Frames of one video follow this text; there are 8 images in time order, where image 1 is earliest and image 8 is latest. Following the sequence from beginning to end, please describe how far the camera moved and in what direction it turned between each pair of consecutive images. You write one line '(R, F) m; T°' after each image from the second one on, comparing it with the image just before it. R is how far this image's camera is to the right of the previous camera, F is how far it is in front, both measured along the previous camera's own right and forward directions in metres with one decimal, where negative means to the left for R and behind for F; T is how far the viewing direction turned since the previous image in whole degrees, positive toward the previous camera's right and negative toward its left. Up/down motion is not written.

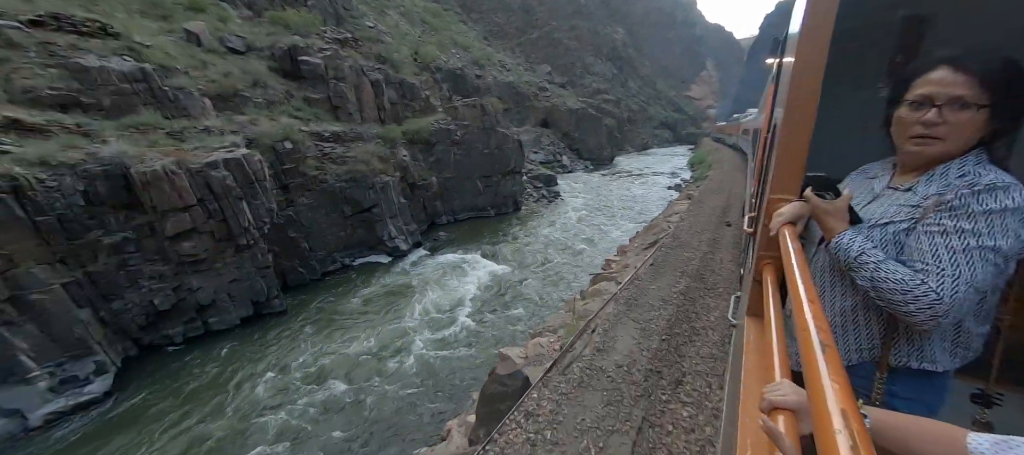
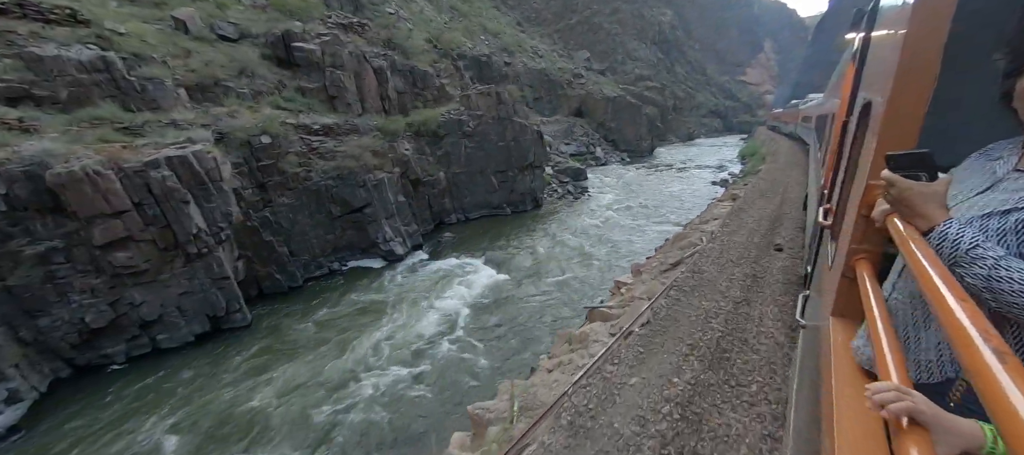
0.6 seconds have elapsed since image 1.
(+0.9, +1.6) m; -6°
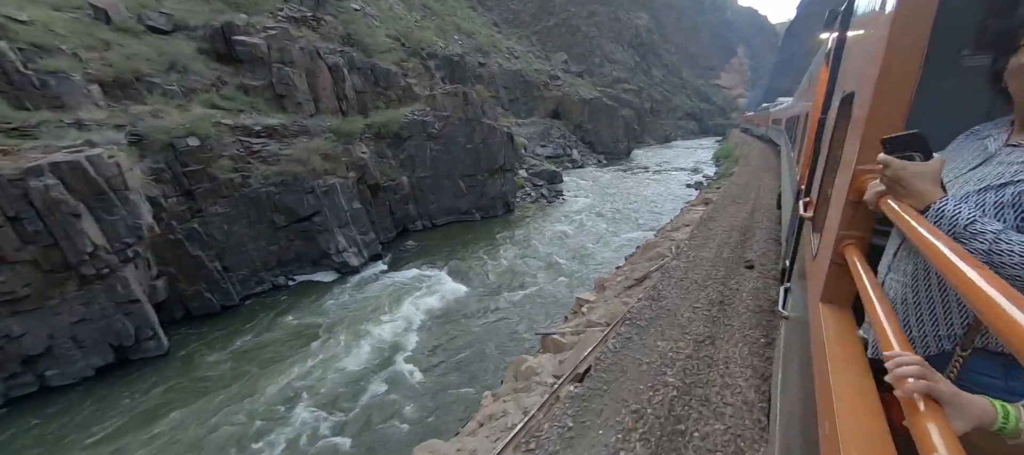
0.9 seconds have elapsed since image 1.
(+0.5, +0.6) m; +3°
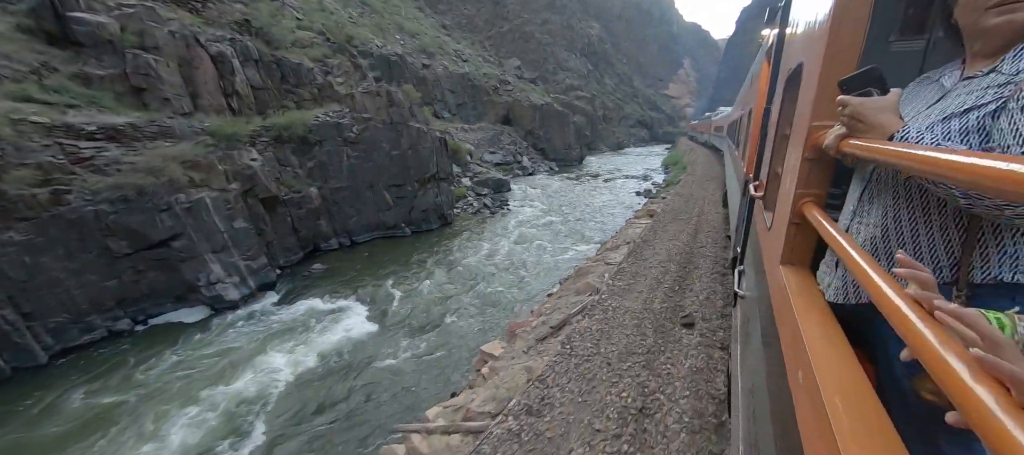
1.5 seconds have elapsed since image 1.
(+1.0, +1.3) m; +6°
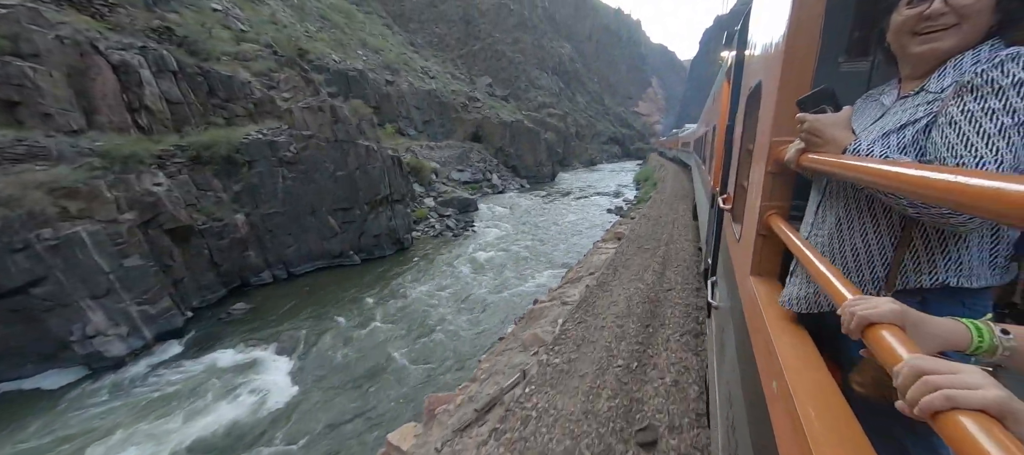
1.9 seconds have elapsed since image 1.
(+0.6, +1.0) m; +3°
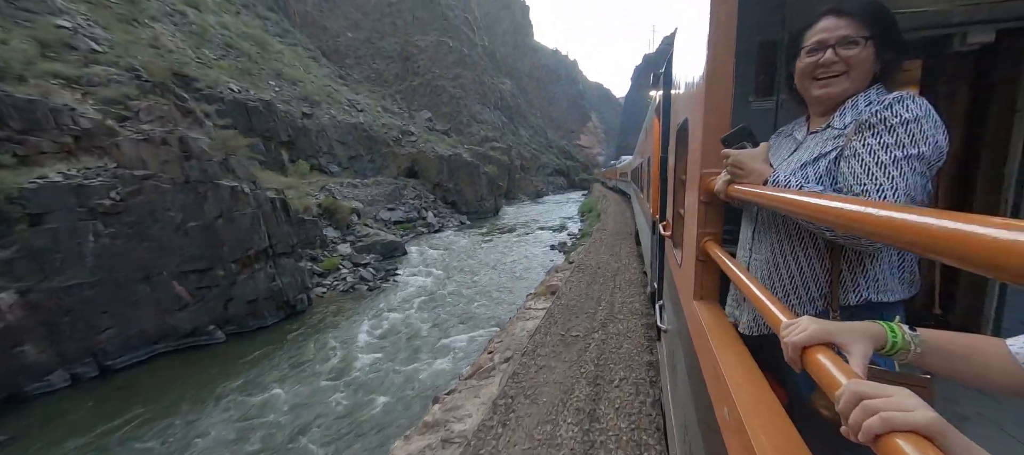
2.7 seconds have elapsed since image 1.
(+1.0, +1.8) m; +7°
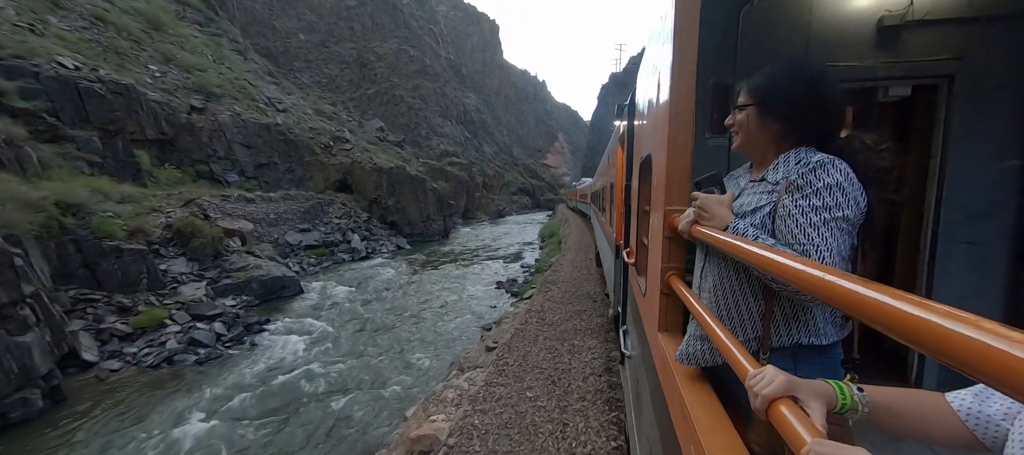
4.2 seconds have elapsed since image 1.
(+1.3, +3.6) m; +5°
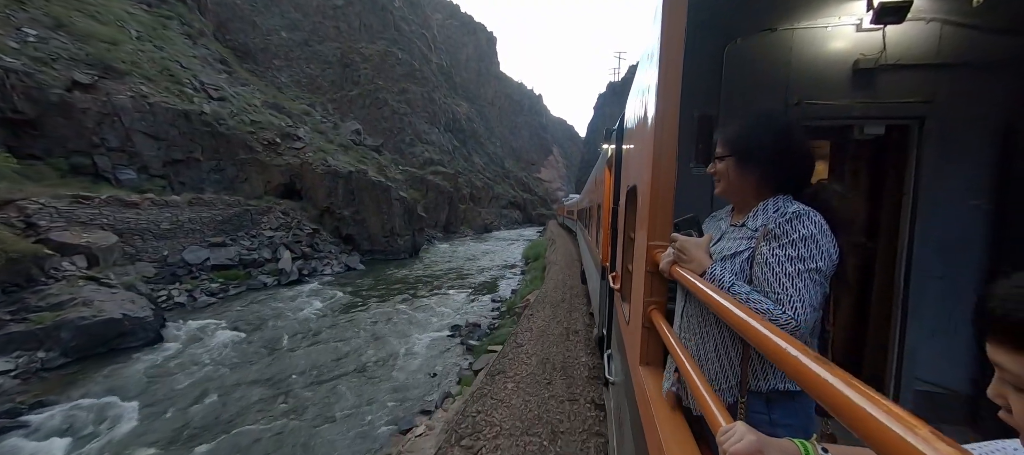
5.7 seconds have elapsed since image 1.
(+0.9, +3.7) m; +1°
